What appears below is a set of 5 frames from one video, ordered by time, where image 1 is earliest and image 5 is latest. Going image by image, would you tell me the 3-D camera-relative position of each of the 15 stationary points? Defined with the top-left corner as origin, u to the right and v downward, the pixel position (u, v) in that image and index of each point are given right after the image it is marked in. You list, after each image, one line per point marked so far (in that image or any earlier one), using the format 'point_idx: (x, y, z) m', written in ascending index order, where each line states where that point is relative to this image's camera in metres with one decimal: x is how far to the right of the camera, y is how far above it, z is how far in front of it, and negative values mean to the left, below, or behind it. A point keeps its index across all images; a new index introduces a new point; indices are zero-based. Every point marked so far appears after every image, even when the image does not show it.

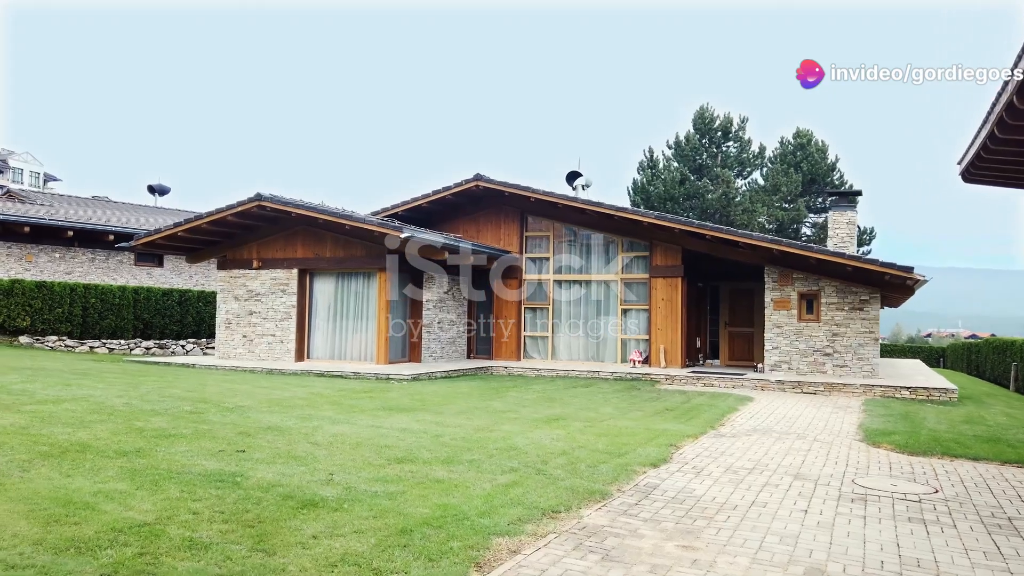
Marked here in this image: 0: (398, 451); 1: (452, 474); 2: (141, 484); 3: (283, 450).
0: (-0.7, -1.1, +4.6) m
1: (-0.3, -1.1, +4.0) m
2: (-1.8, -0.9, +3.3) m
3: (-1.4, -1.0, +4.4) m
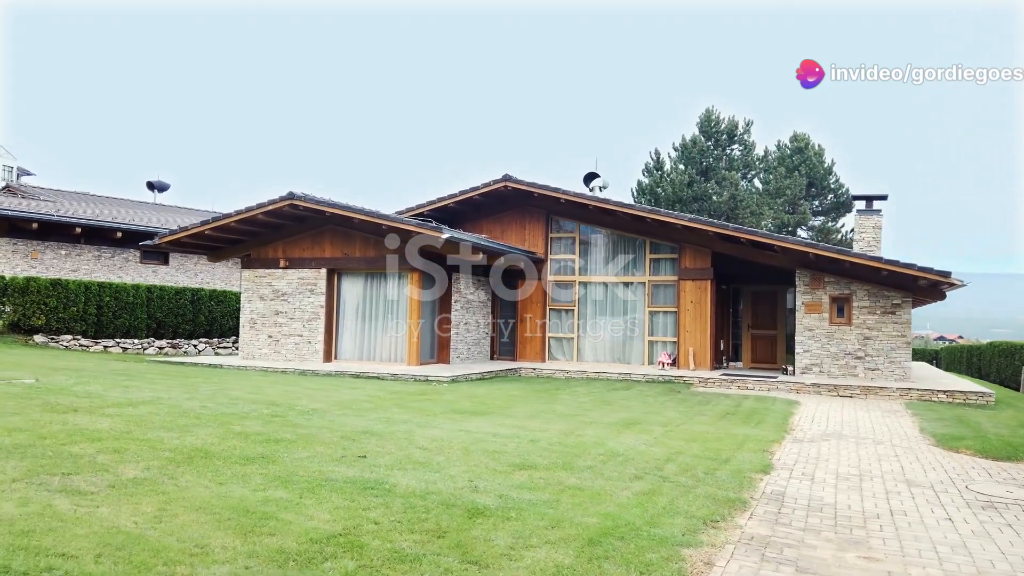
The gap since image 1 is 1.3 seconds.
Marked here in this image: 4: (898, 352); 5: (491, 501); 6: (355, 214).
0: (0.0, -1.1, +4.5) m
1: (+0.4, -1.1, +3.9) m
2: (-1.0, -0.9, +3.2) m
3: (-0.7, -1.0, +4.3) m
4: (+7.4, -1.2, +13.0) m
5: (-0.1, -1.0, +3.3) m
6: (-2.8, +1.3, +12.5) m
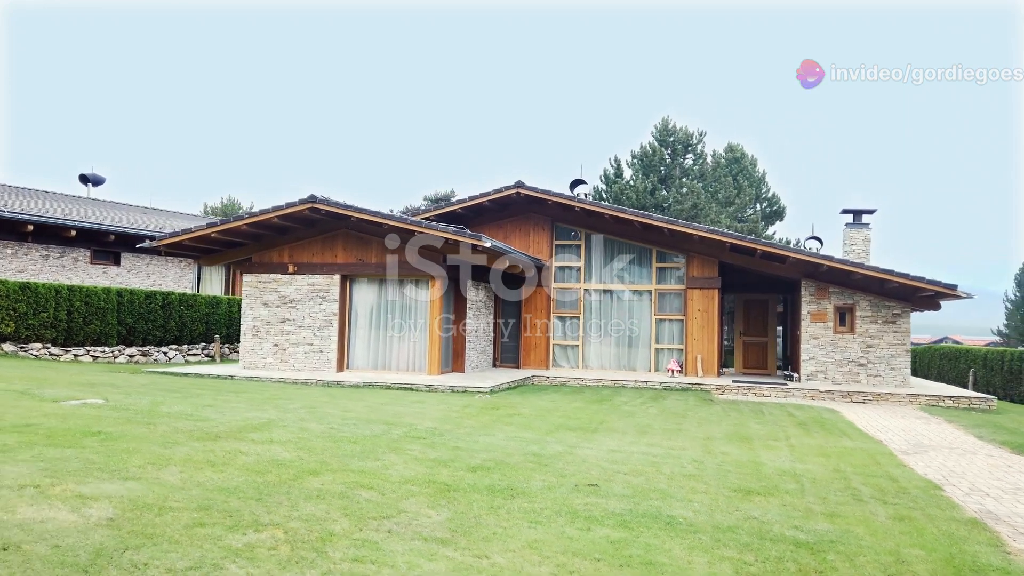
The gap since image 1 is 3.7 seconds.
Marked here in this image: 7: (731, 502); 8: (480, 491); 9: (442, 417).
0: (+1.3, -1.3, +4.5) m
1: (+1.8, -1.3, +3.9) m
2: (+0.5, -1.1, +3.0) m
3: (+0.7, -1.2, +4.1) m
4: (+7.8, -1.4, +13.7) m
5: (+1.4, -1.2, +3.2) m
6: (-2.3, +1.2, +12.1) m
7: (+1.2, -1.2, +3.8) m
8: (-0.2, -1.1, +3.6) m
9: (-0.7, -1.3, +6.9) m
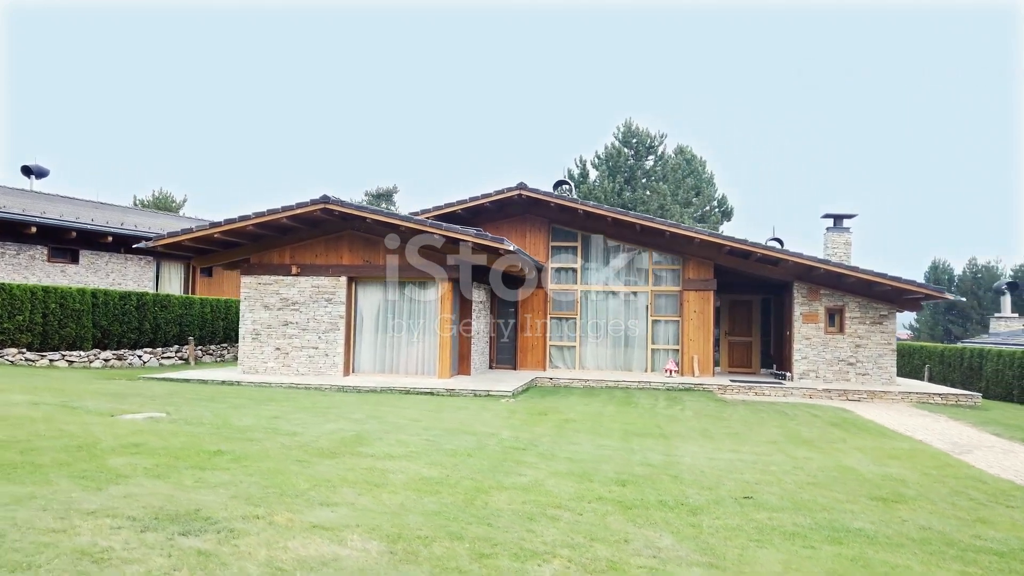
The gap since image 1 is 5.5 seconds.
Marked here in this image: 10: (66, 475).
0: (+2.2, -1.3, +4.6) m
1: (+2.7, -1.3, +4.1) m
2: (+1.5, -1.2, +3.1) m
3: (+1.6, -1.3, +4.2) m
4: (+7.9, -1.5, +14.4) m
5: (+2.3, -1.3, +3.4) m
6: (-2.0, +1.2, +12.0) m
7: (+2.1, -1.3, +4.0) m
8: (+0.8, -1.2, +3.6) m
9: (0.0, -1.4, +6.9) m
10: (-2.3, -1.0, +3.5) m
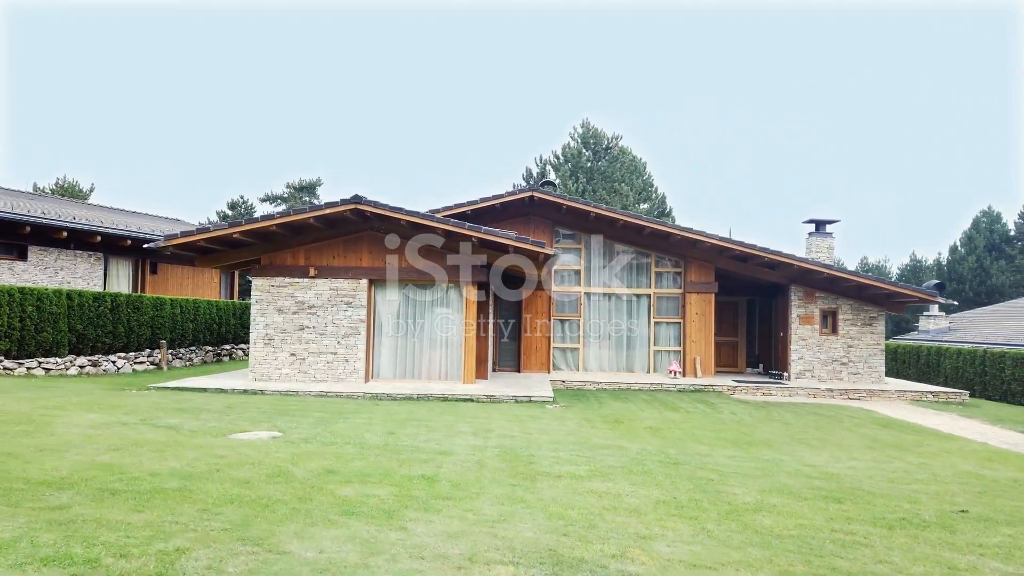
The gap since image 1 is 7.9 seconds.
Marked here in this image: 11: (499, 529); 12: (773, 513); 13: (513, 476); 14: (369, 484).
0: (+3.5, -1.5, +4.9) m
1: (+4.1, -1.5, +4.4) m
2: (+2.9, -1.3, +3.3) m
3: (+2.9, -1.4, +4.4) m
4: (+8.1, -1.6, +15.2) m
5: (+3.7, -1.4, +3.6) m
6: (-1.5, +1.1, +11.7) m
7: (+3.5, -1.4, +4.2) m
8: (+2.2, -1.3, +3.7) m
9: (+1.0, -1.5, +6.9) m
10: (-0.9, -1.1, +3.3) m
11: (-0.1, -1.1, +3.1) m
12: (+1.4, -1.2, +3.7) m
13: (0.0, -1.2, +4.5) m
14: (-0.9, -1.1, +3.9) m
